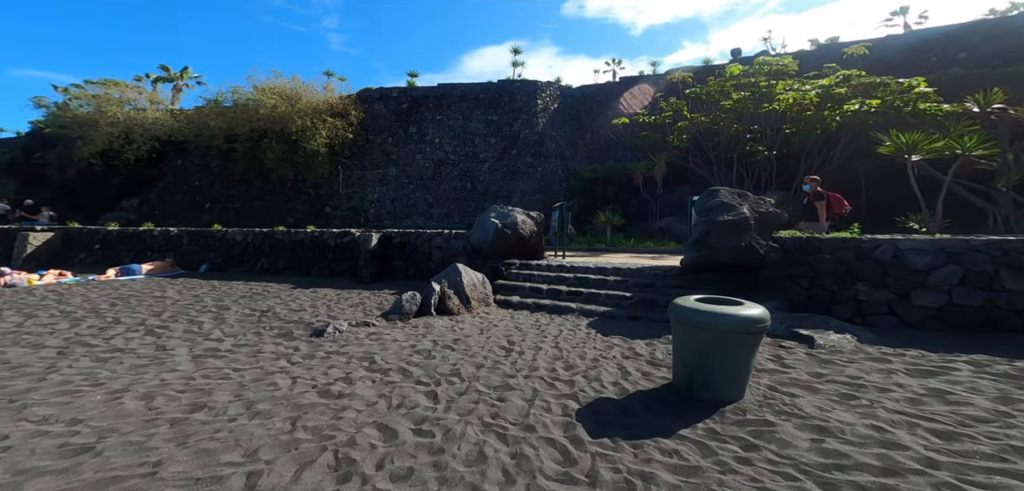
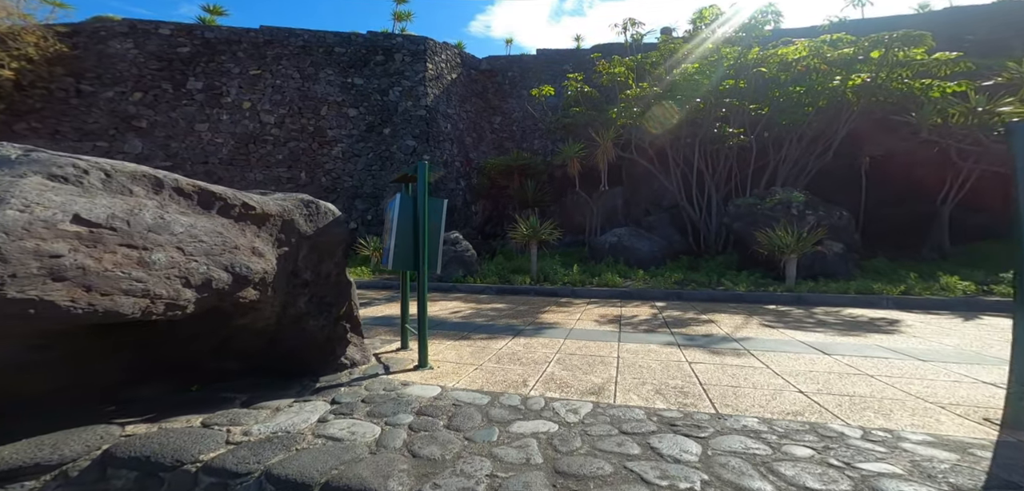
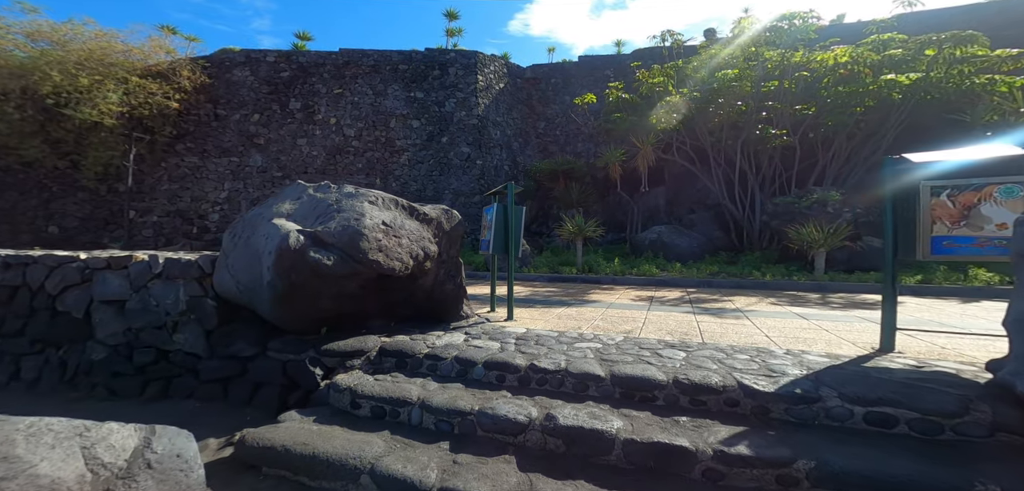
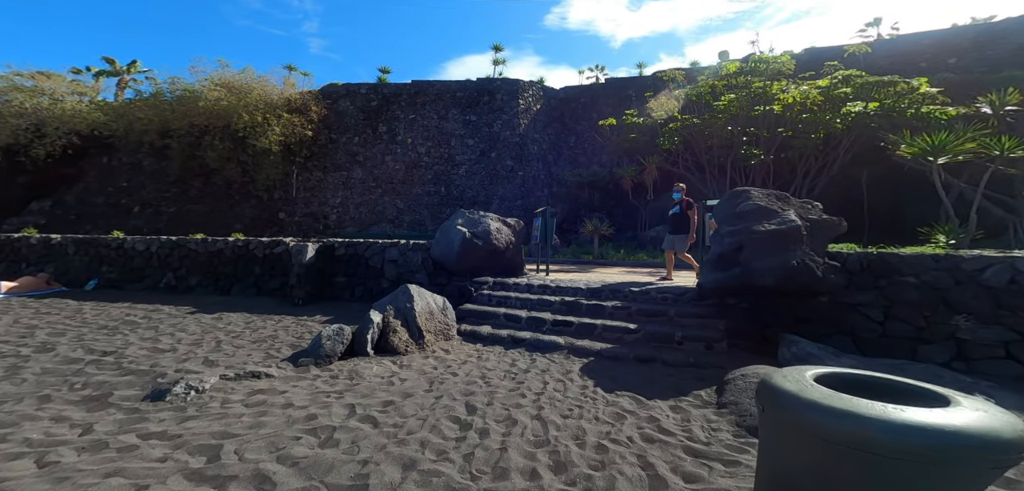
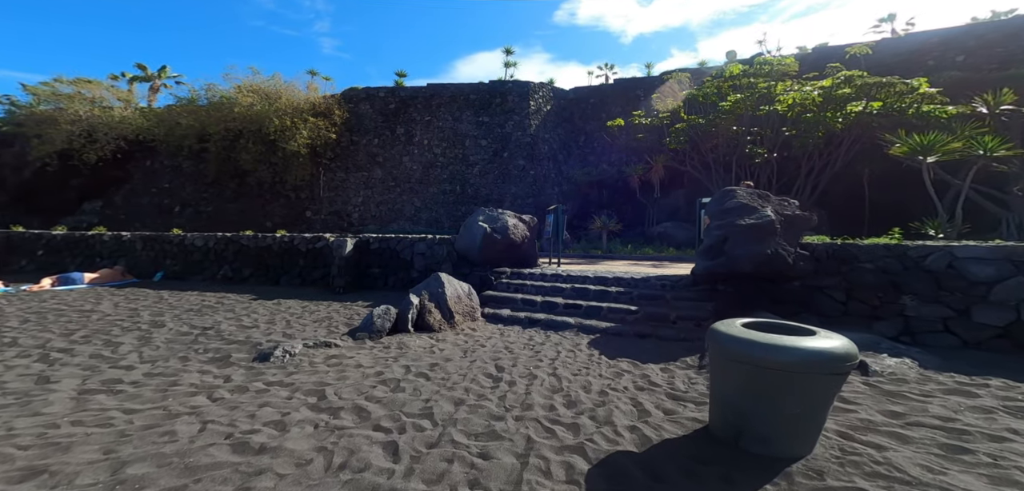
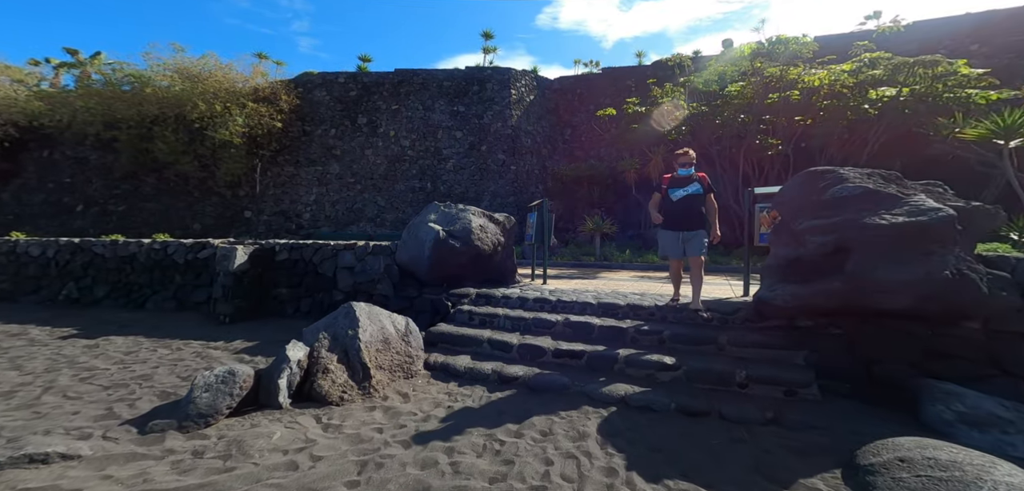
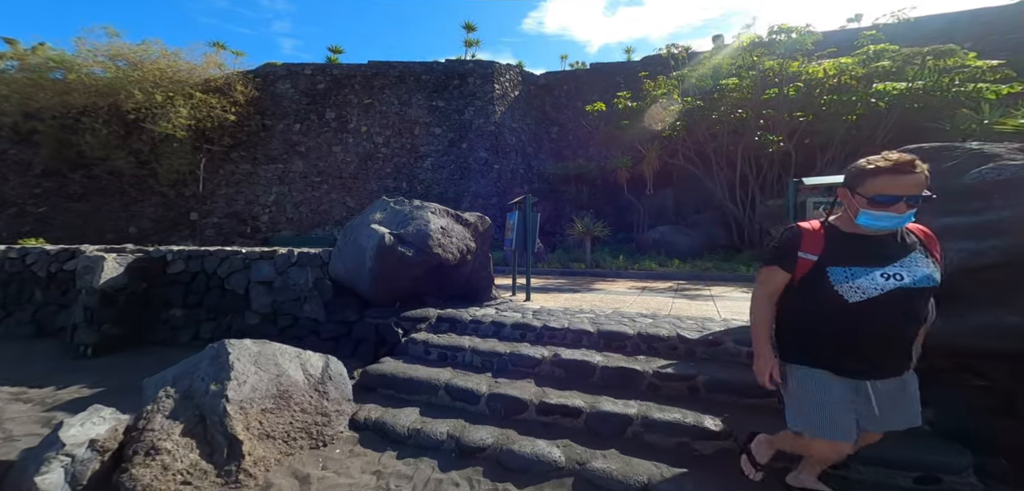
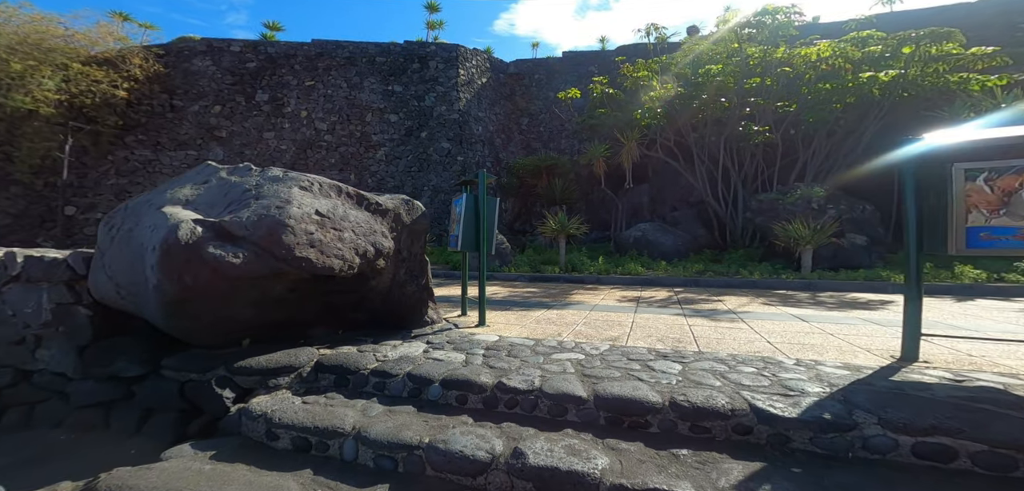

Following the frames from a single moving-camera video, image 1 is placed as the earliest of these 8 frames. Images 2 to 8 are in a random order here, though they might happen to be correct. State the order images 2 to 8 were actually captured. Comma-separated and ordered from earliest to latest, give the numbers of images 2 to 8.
5, 4, 6, 7, 3, 8, 2
